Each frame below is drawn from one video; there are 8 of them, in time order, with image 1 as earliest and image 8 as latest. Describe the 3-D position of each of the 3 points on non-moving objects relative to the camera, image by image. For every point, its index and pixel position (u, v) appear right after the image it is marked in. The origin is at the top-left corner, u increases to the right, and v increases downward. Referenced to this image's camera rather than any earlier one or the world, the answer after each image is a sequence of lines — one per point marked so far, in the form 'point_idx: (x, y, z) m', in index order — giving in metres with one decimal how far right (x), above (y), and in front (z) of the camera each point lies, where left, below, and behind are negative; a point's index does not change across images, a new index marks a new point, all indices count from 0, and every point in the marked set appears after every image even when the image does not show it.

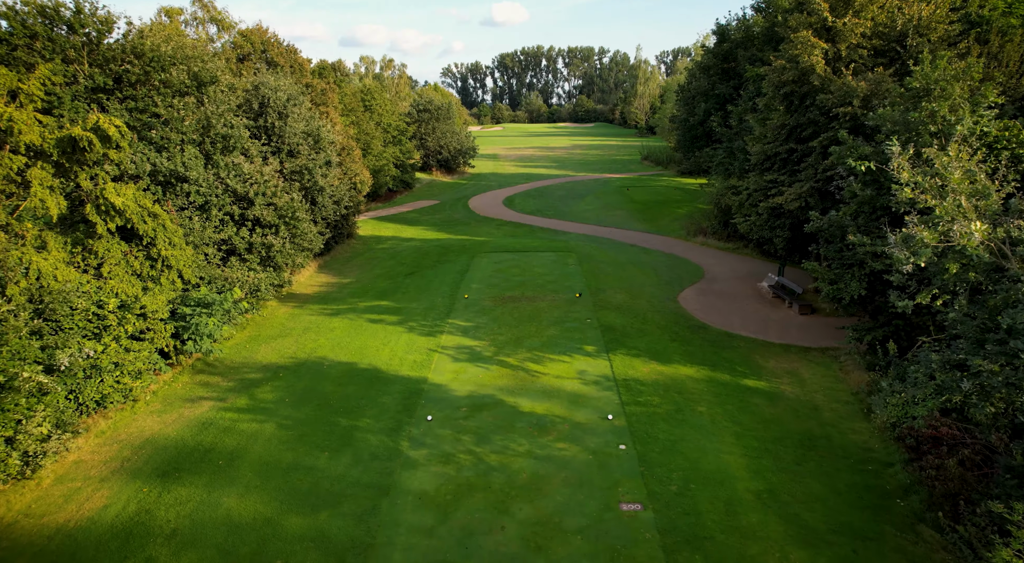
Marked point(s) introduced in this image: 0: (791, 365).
0: (+7.9, -2.4, +18.6) m
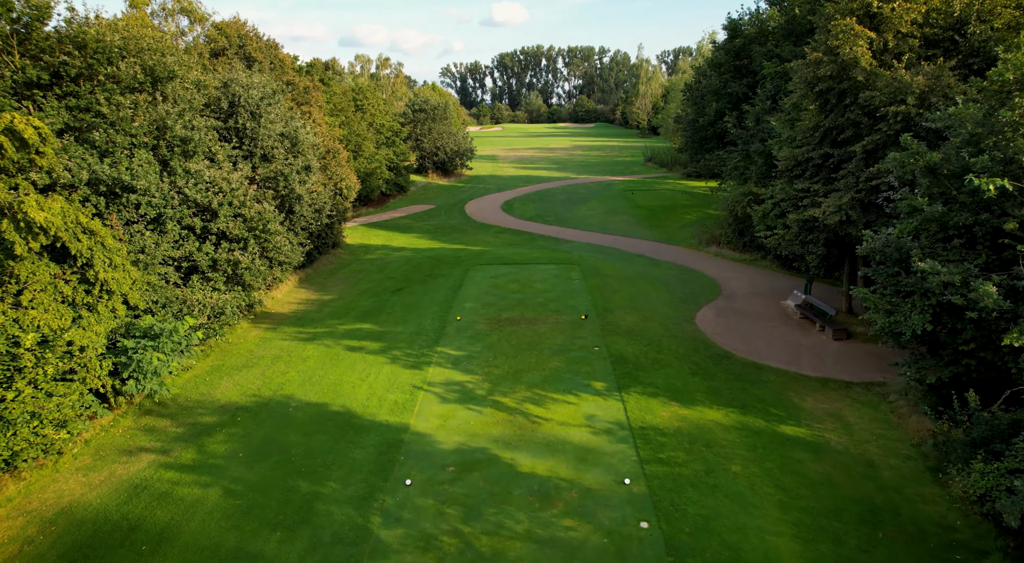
0: (+7.8, -3.0, +16.0) m
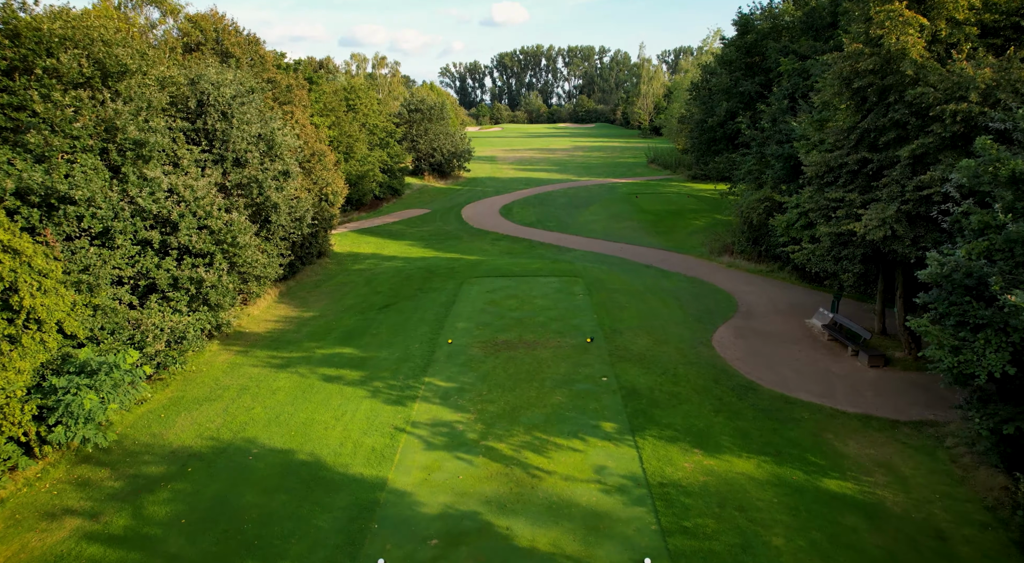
0: (+7.7, -3.6, +13.8) m
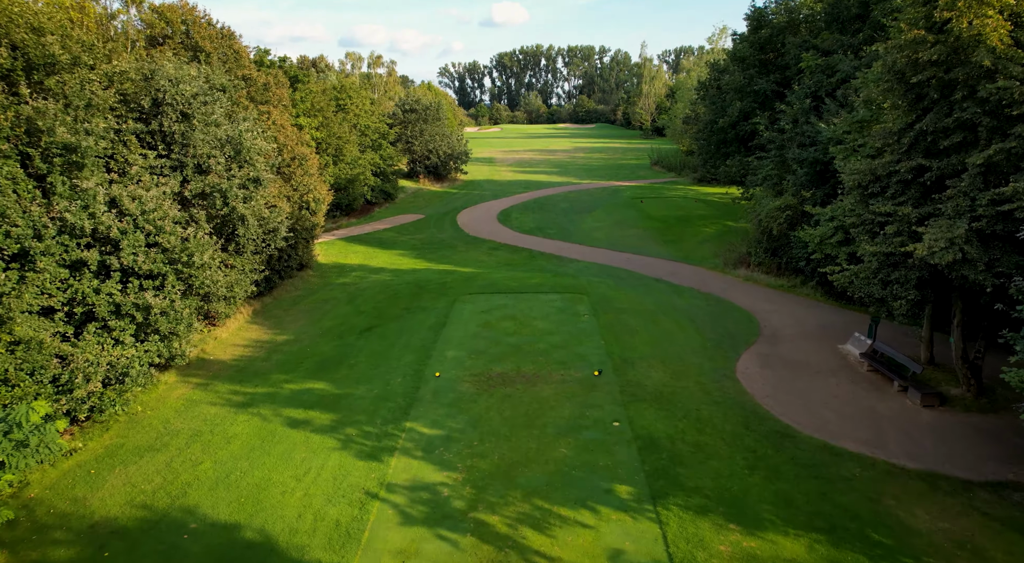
0: (+7.6, -4.2, +11.3) m
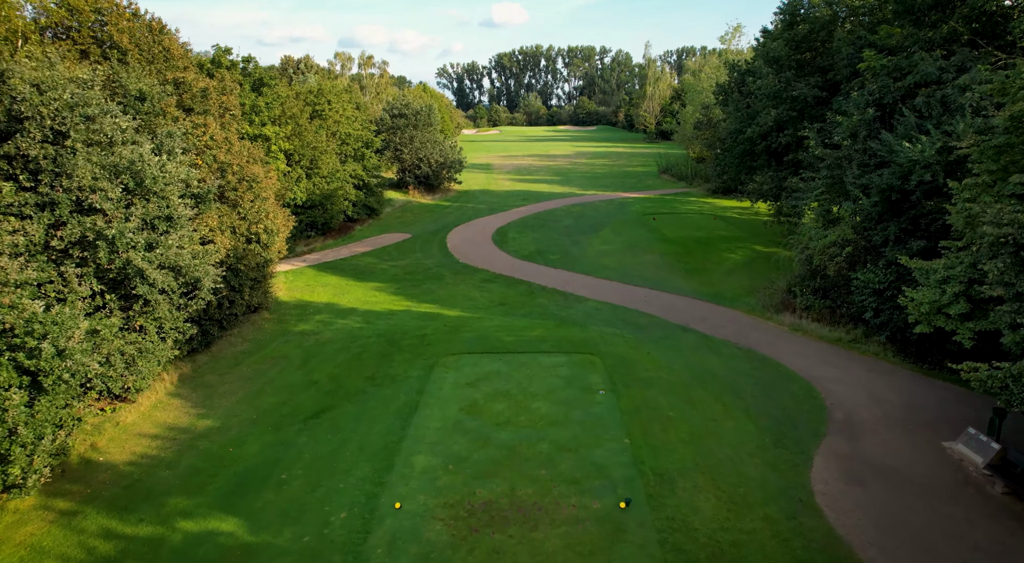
0: (+7.5, -5.9, +6.2) m
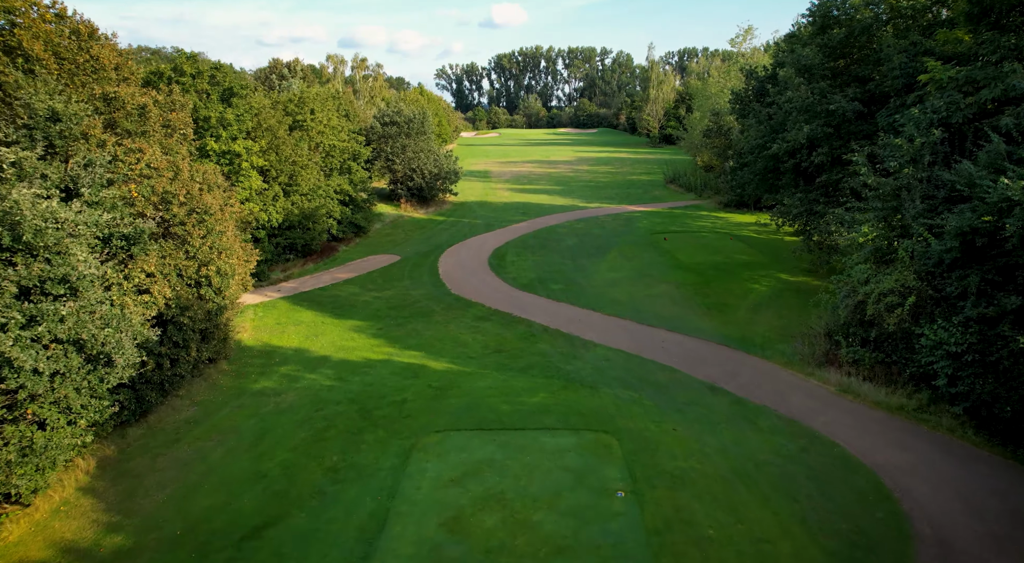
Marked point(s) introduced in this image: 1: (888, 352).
0: (+7.4, -7.4, +2.7) m
1: (+10.9, -2.1, +18.7) m
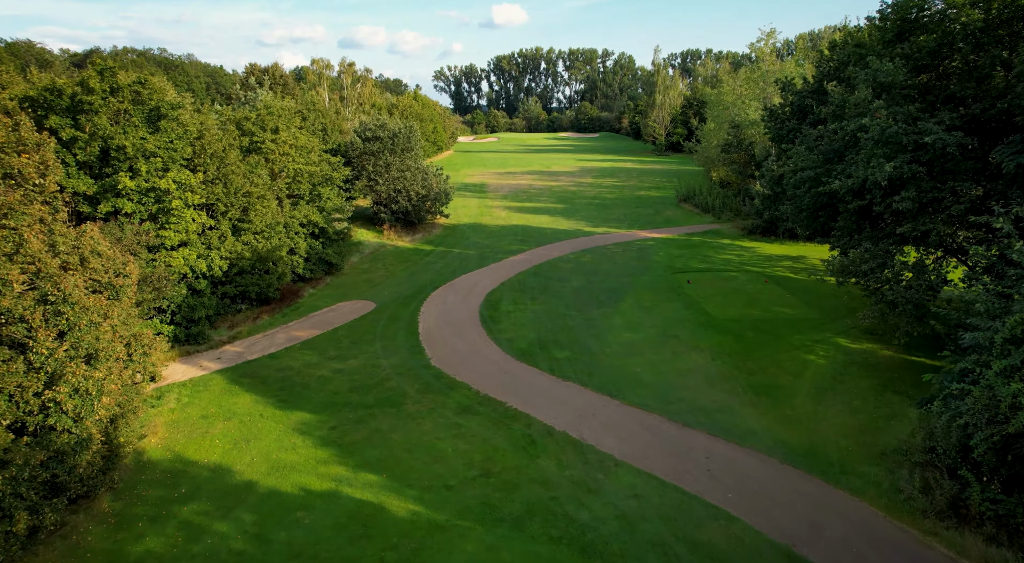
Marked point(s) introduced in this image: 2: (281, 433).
0: (+7.2, -9.9, -3.5) m
1: (+10.7, -4.6, +12.6) m
2: (-6.8, -4.5, +19.5) m
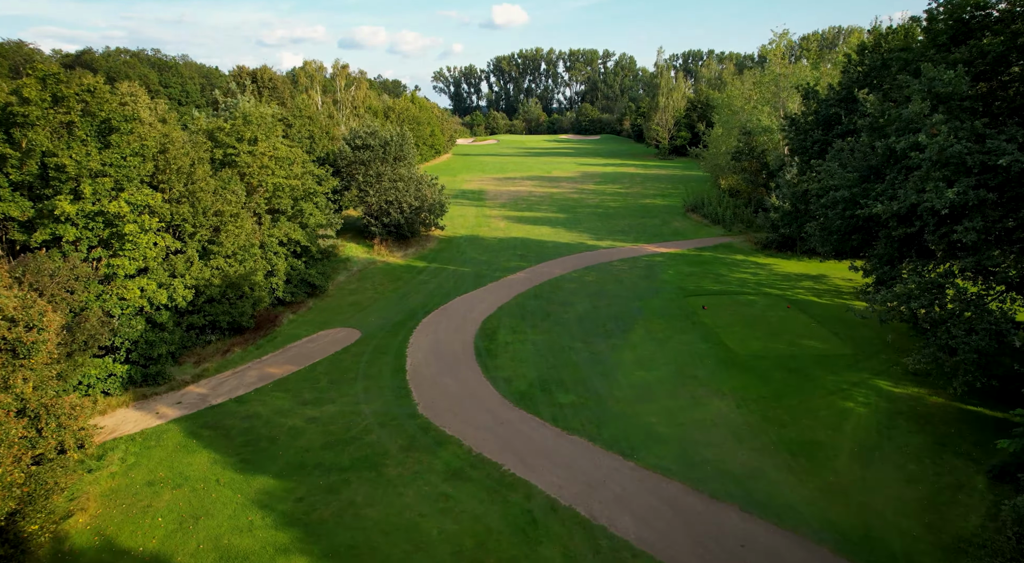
0: (+7.1, -11.0, -6.4) m
1: (+10.6, -5.8, +9.6) m
2: (-6.9, -5.6, +16.5) m
